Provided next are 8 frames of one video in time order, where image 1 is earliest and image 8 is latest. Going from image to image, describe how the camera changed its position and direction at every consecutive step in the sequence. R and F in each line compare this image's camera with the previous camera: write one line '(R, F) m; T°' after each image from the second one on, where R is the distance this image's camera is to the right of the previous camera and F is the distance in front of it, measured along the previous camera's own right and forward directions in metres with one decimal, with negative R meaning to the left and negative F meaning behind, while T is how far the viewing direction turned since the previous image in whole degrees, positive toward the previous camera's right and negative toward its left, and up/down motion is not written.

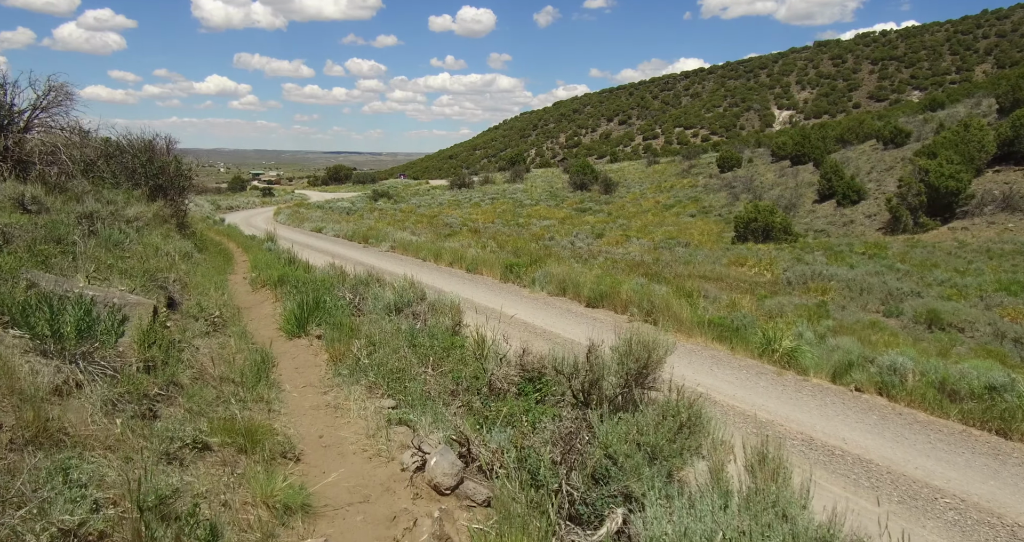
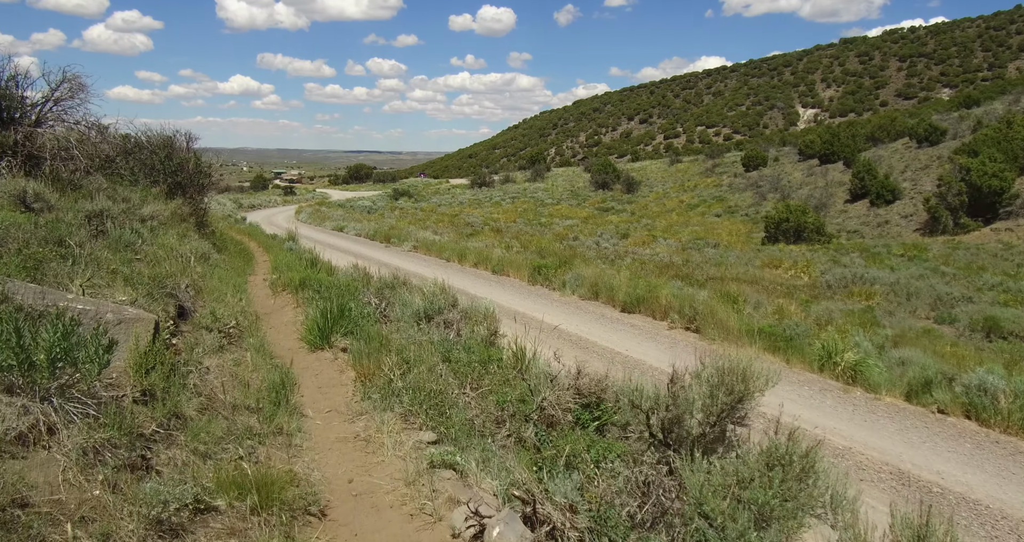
(-0.3, +0.8) m; -2°
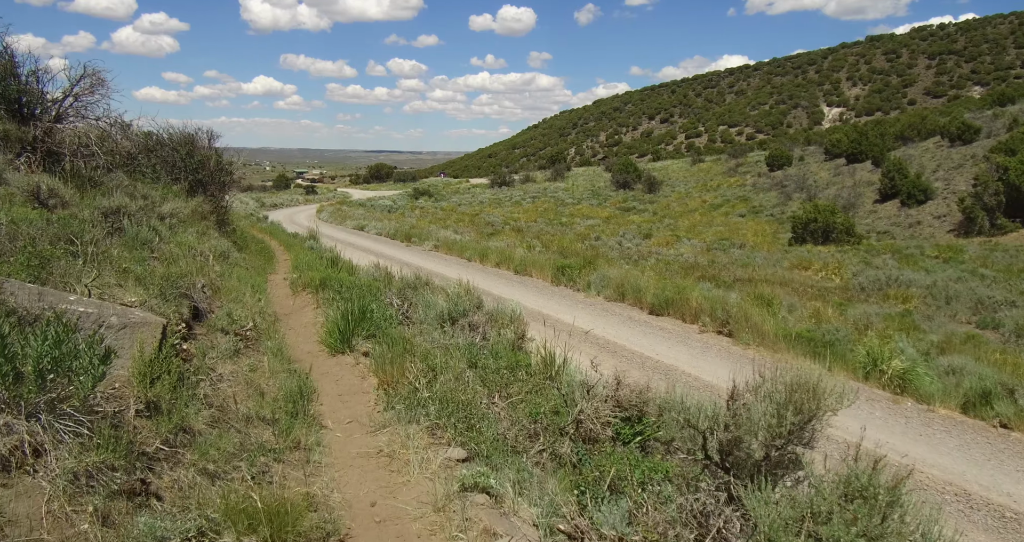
(-0.1, +0.4) m; -2°
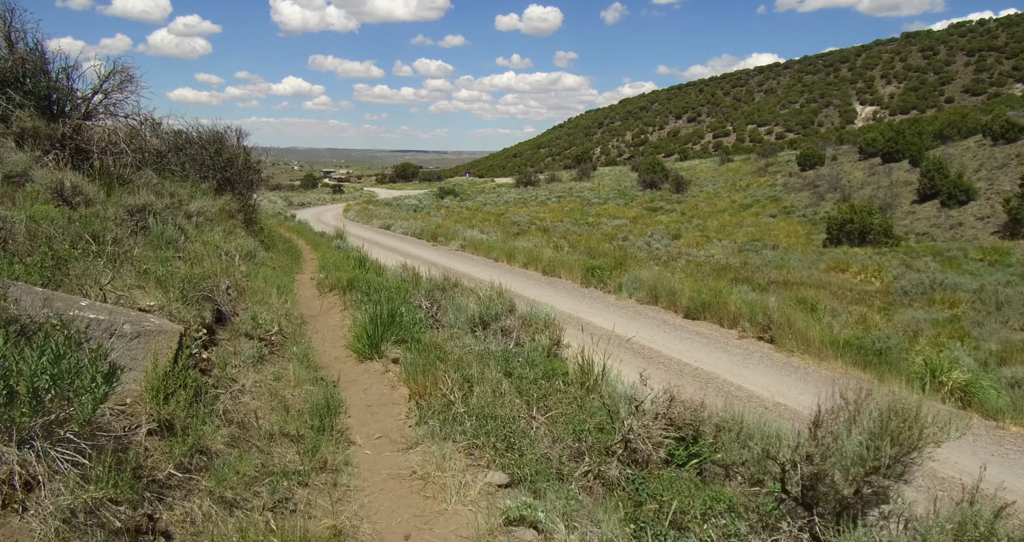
(-0.1, +0.4) m; -2°
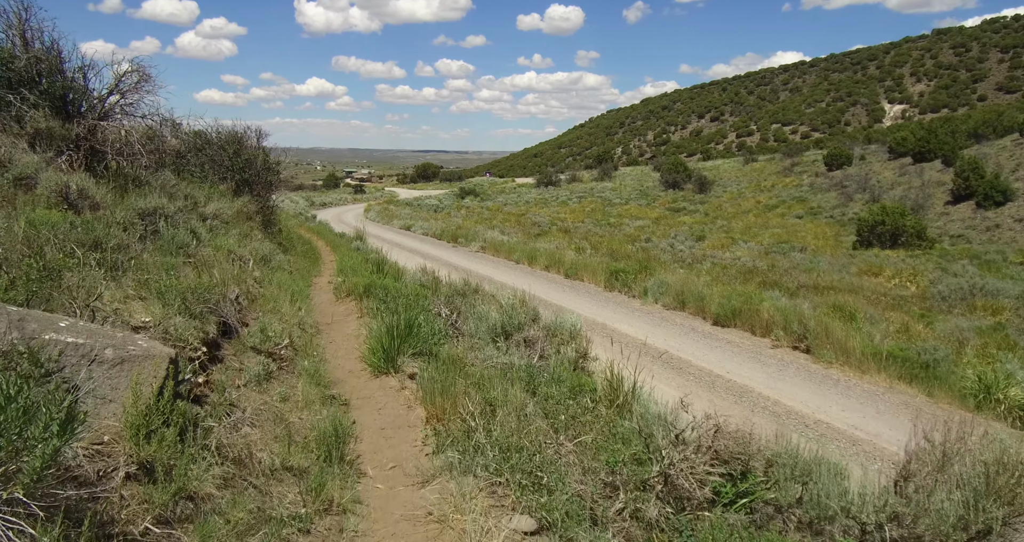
(0.0, +0.5) m; -2°
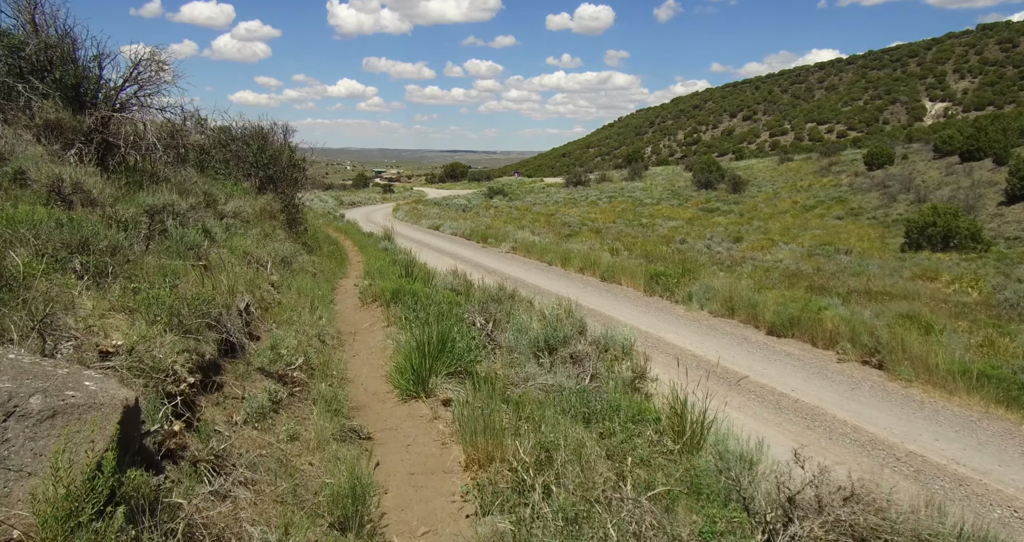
(-0.2, +1.0) m; -2°
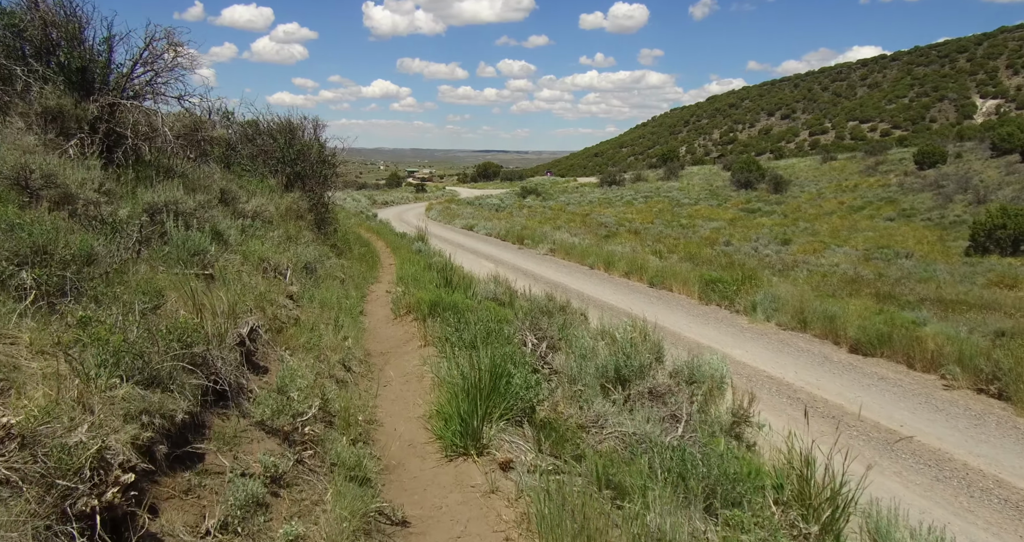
(-0.3, +1.4) m; -3°
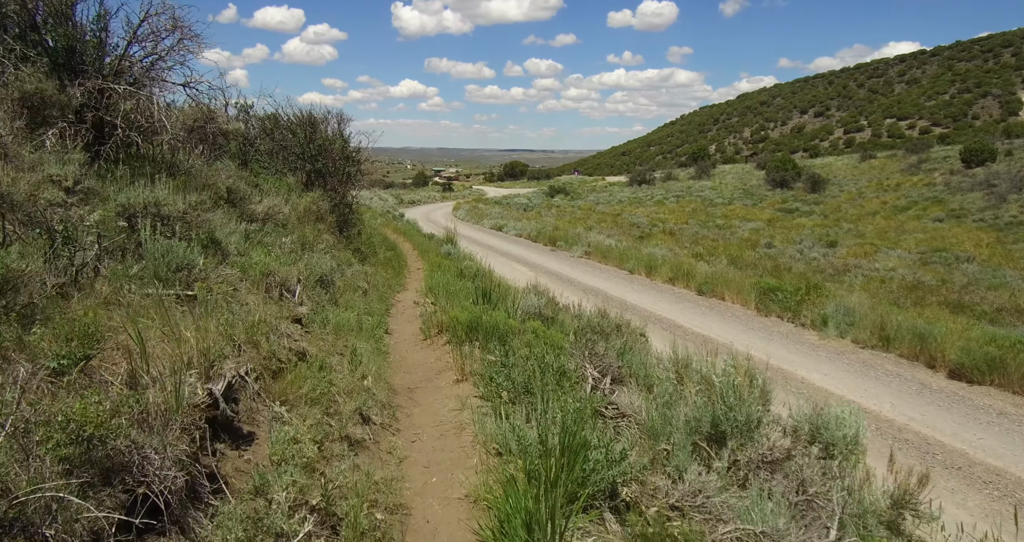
(-0.3, +1.4) m; -2°
